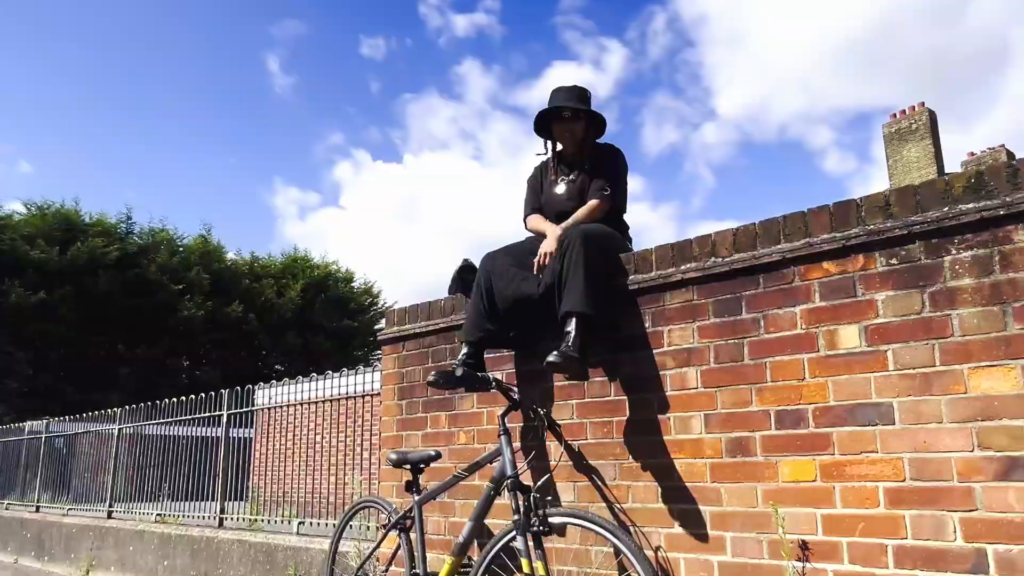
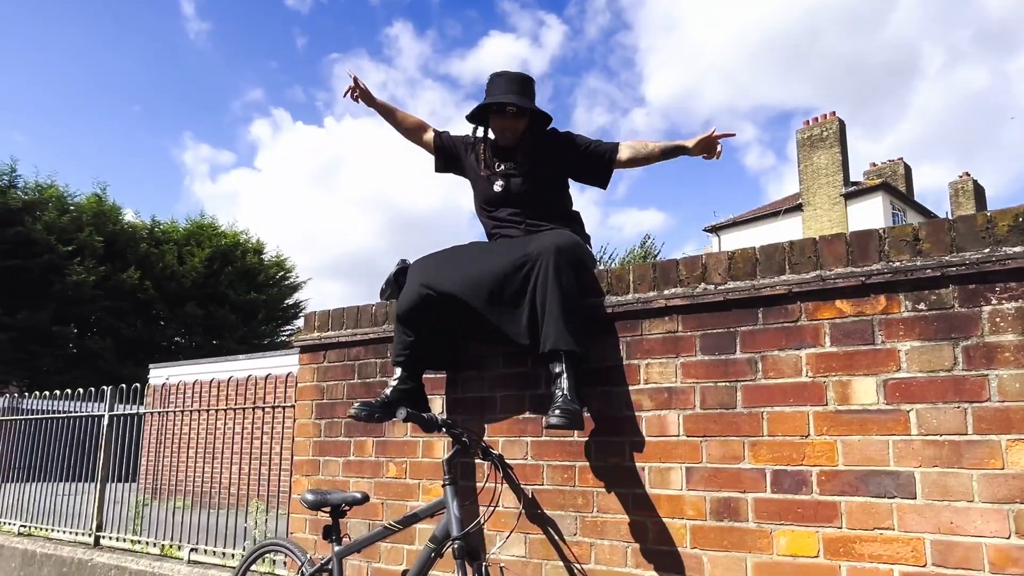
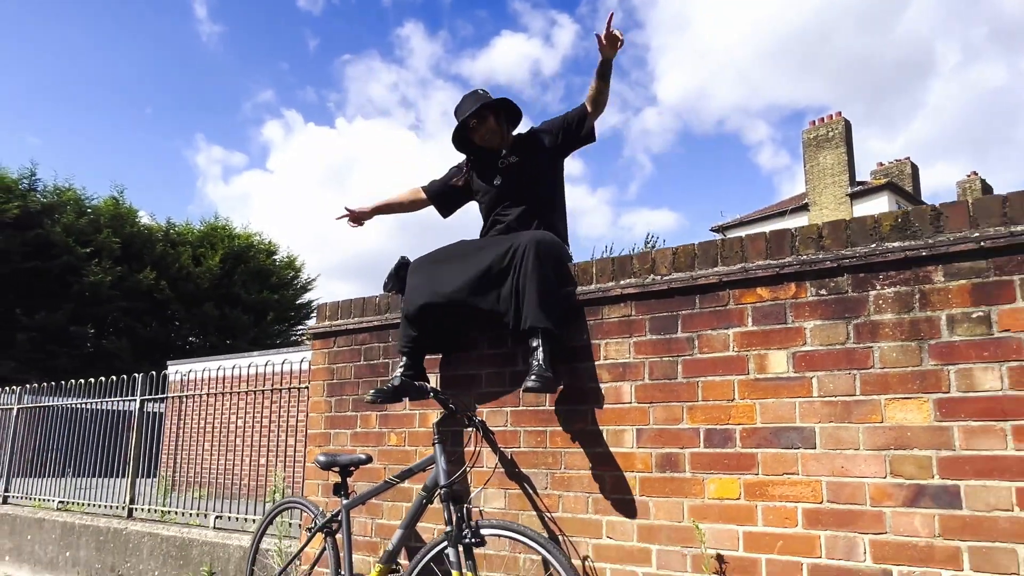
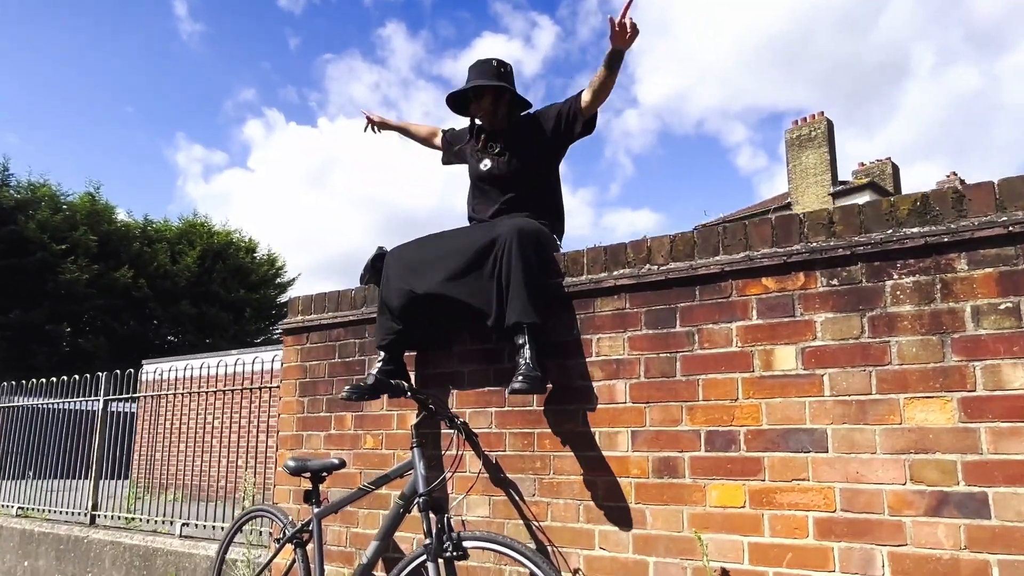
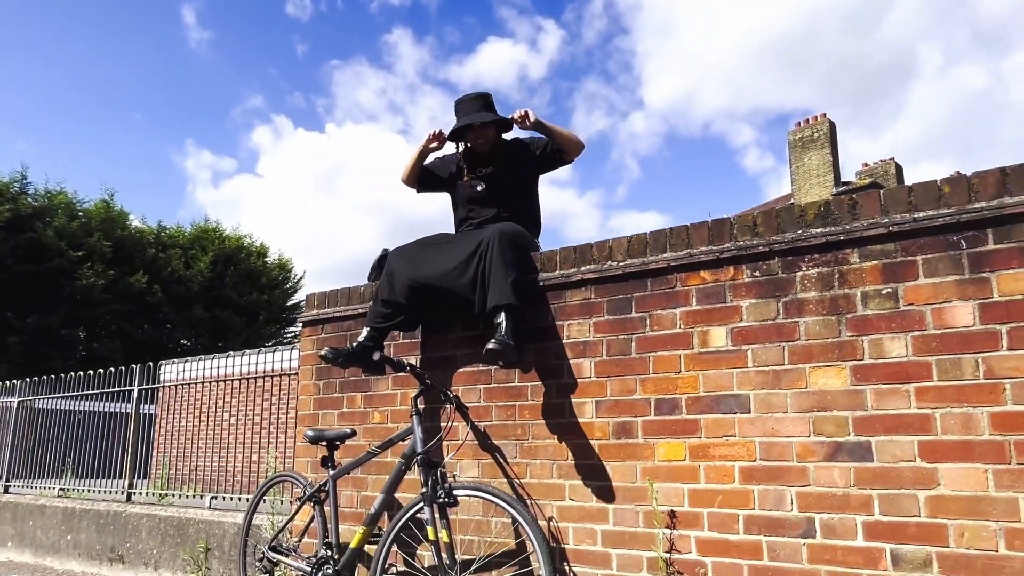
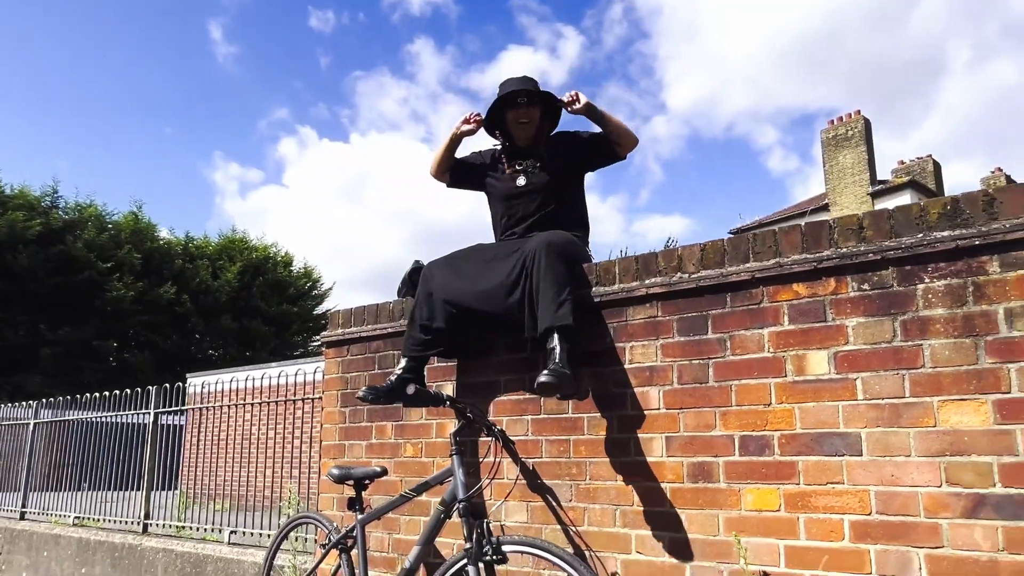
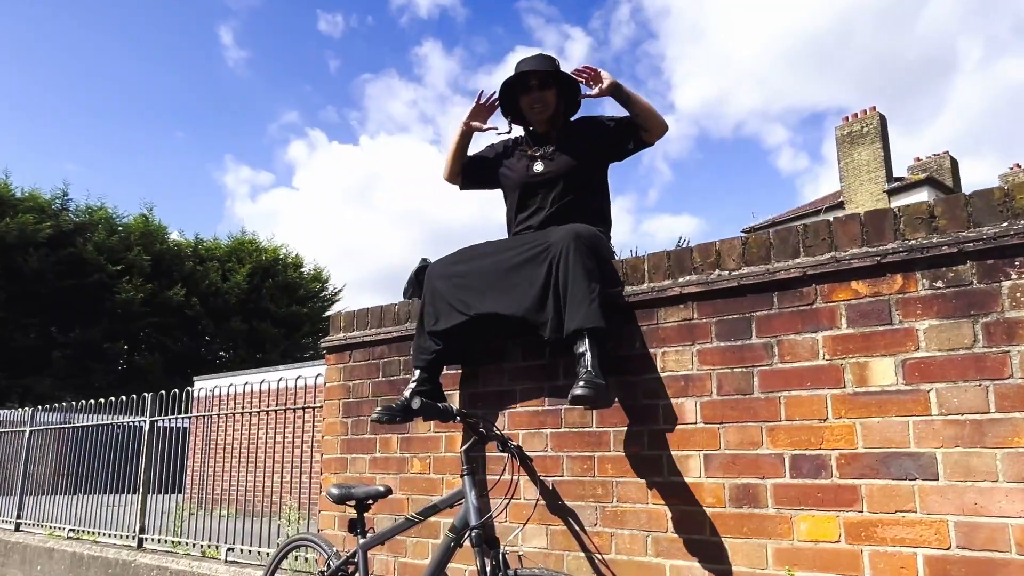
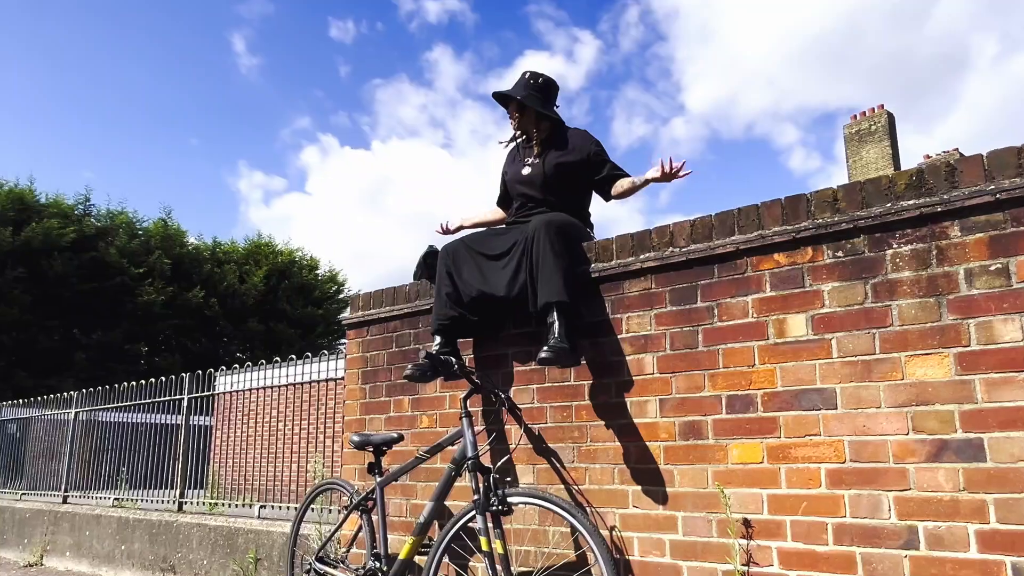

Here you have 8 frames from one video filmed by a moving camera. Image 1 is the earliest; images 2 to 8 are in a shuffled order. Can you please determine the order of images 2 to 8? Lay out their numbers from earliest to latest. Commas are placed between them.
8, 7, 6, 5, 4, 2, 3
